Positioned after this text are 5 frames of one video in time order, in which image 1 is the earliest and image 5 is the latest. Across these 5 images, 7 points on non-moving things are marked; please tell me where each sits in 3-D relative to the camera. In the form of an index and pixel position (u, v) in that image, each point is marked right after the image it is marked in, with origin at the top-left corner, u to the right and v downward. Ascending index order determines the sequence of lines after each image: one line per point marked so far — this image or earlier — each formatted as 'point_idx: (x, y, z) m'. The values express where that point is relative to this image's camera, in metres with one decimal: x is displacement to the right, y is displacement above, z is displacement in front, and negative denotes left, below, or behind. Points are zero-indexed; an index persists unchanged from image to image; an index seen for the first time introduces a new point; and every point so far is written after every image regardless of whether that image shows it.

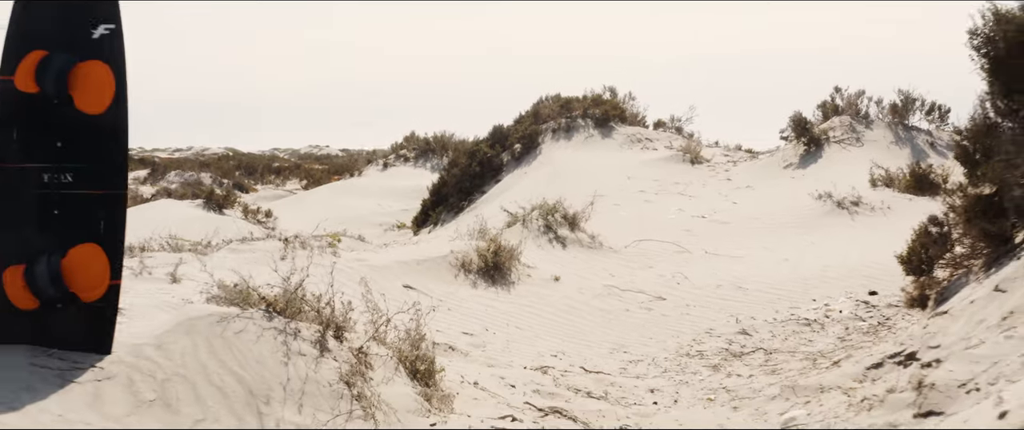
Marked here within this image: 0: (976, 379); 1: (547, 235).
0: (+1.0, -0.4, +2.9) m
1: (+0.2, -0.1, +7.5) m
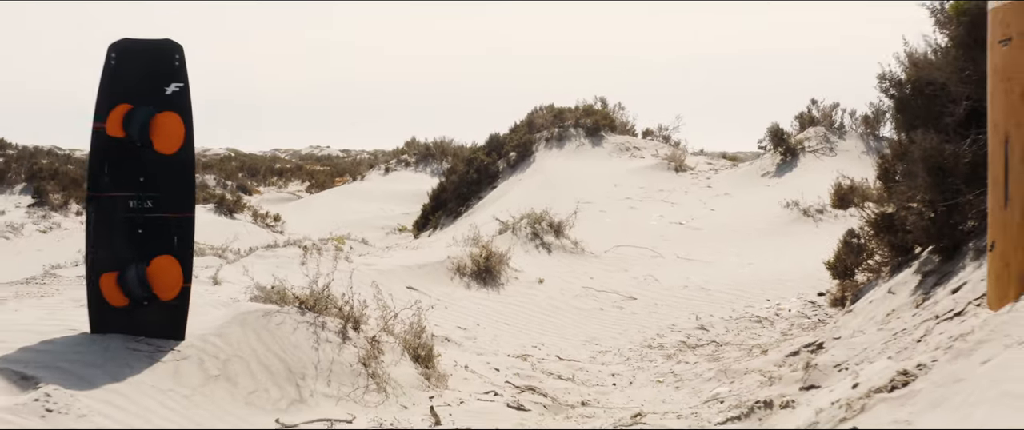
0: (+1.0, -0.4, +3.8) m
1: (+0.1, -0.2, +8.4) m
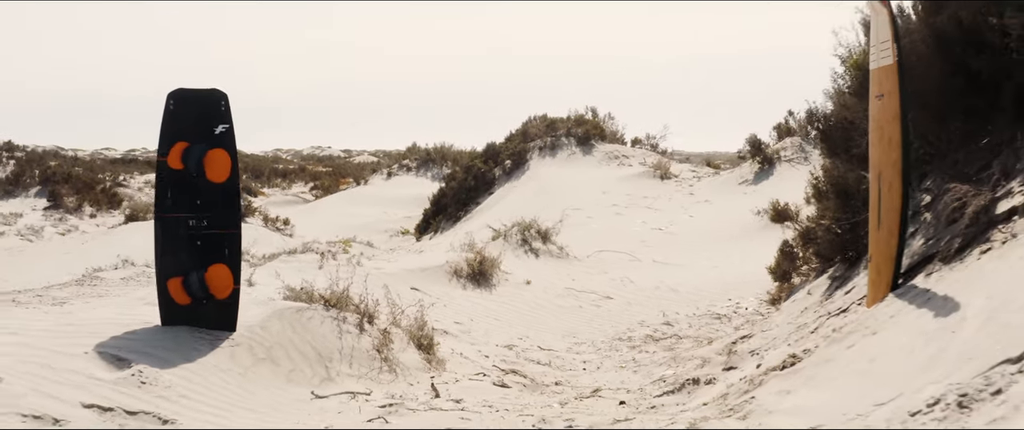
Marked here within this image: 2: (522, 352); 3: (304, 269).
0: (+0.9, -0.5, +4.7) m
1: (+0.1, -0.2, +9.4) m
2: (0.0, -0.6, +6.1) m
3: (-1.1, -0.3, +6.8) m
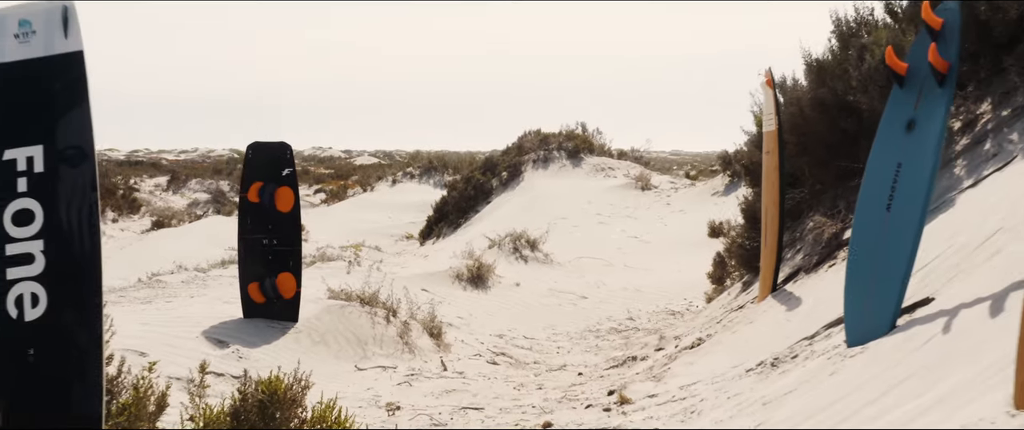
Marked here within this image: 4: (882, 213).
0: (+0.9, -0.6, +6.4) m
1: (0.0, -0.3, +11.1) m
2: (0.0, -0.8, +7.8) m
3: (-1.2, -0.4, +8.5) m
4: (+1.2, 0.0, +4.2) m
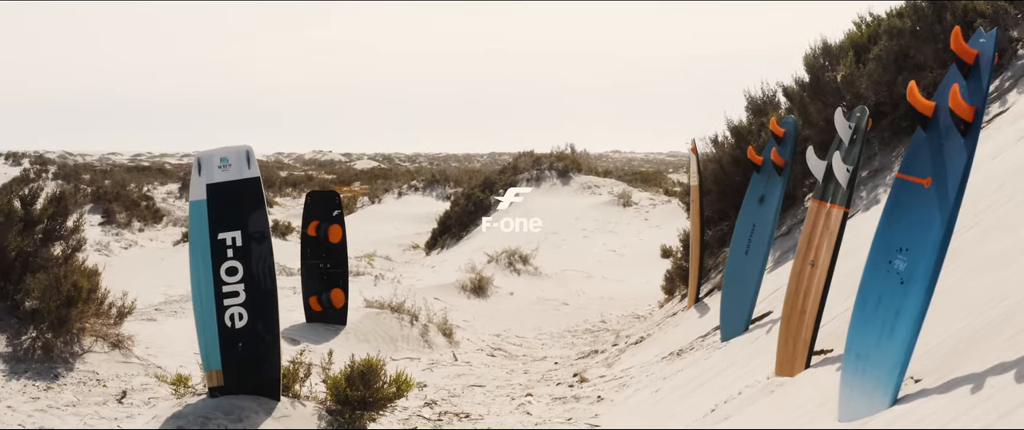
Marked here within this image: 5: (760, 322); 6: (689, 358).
0: (+0.8, -0.8, +8.7) m
1: (0.0, -0.5, +13.3) m
2: (-0.1, -1.0, +10.0) m
3: (-1.2, -0.6, +10.7) m
4: (+1.2, -0.2, +6.4) m
5: (+1.2, -0.5, +6.0) m
6: (+0.9, -0.7, +6.3) m
